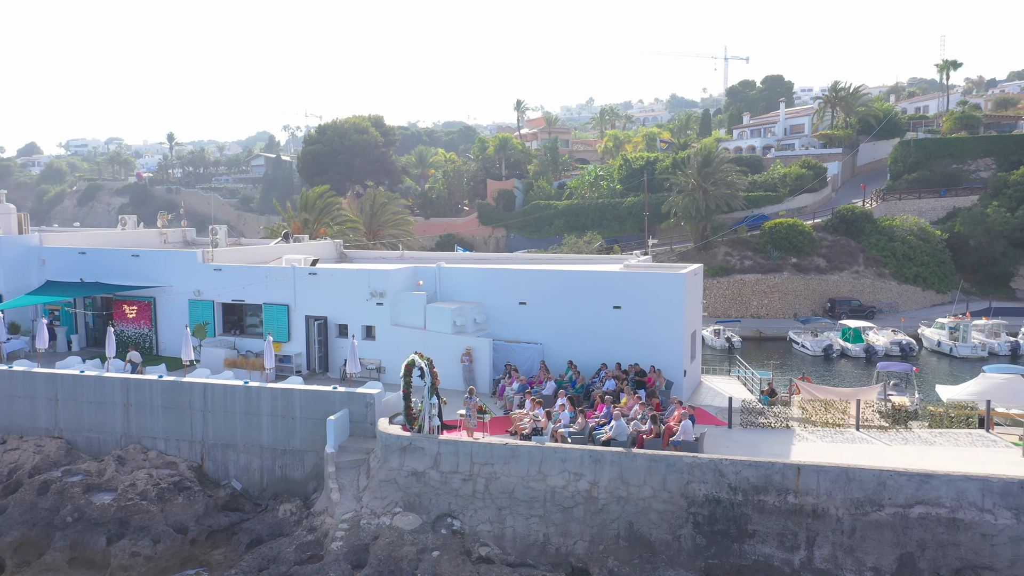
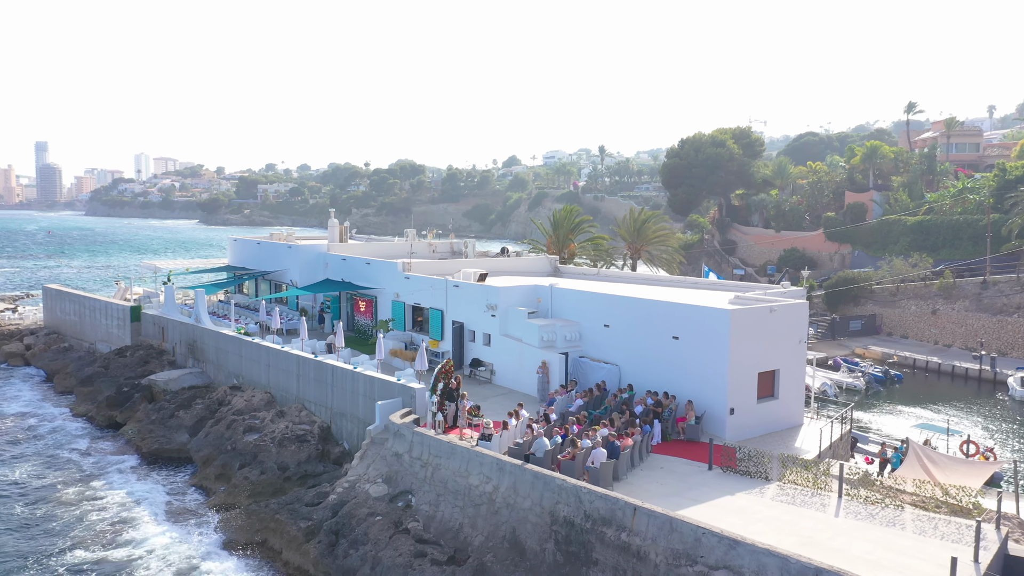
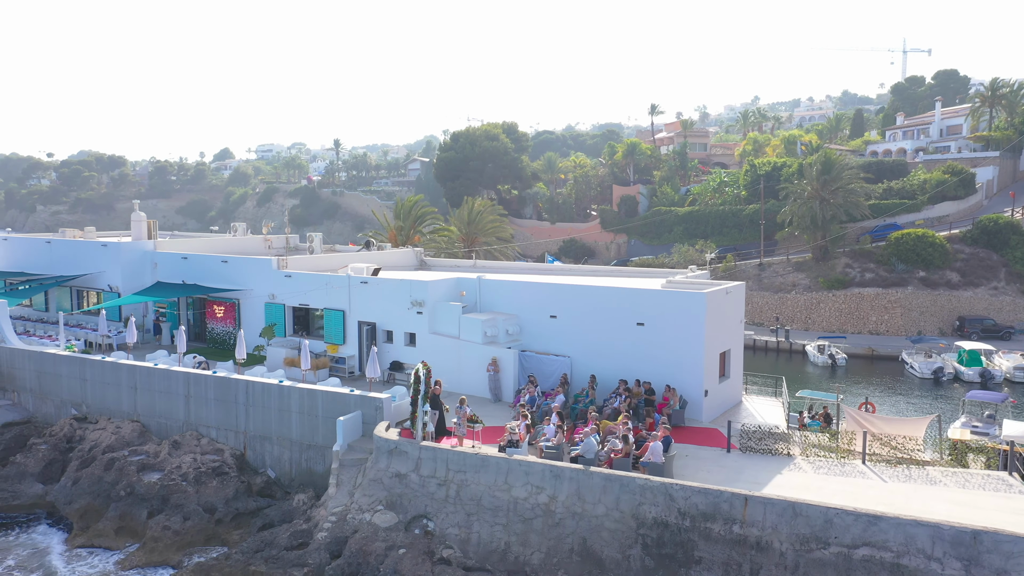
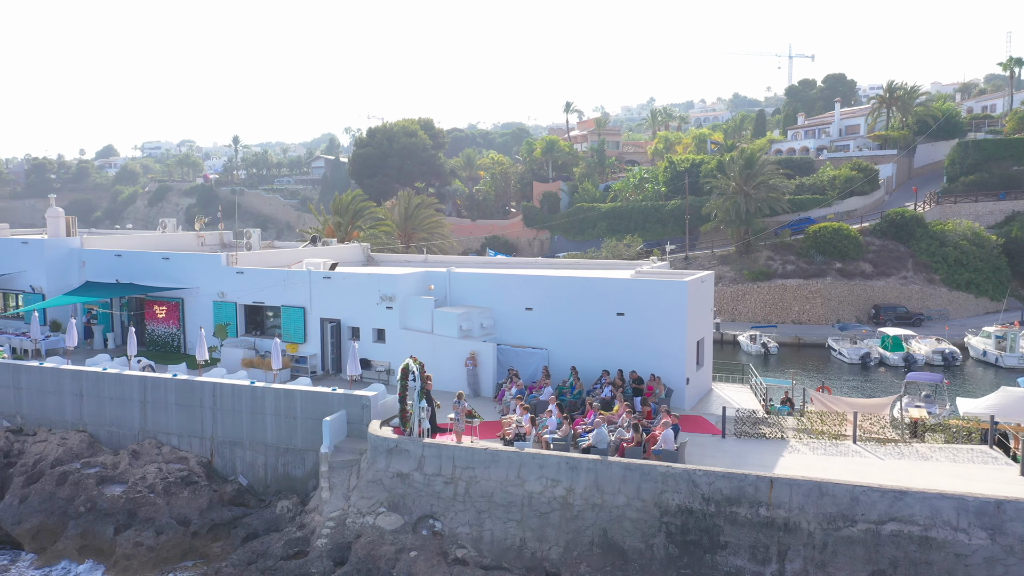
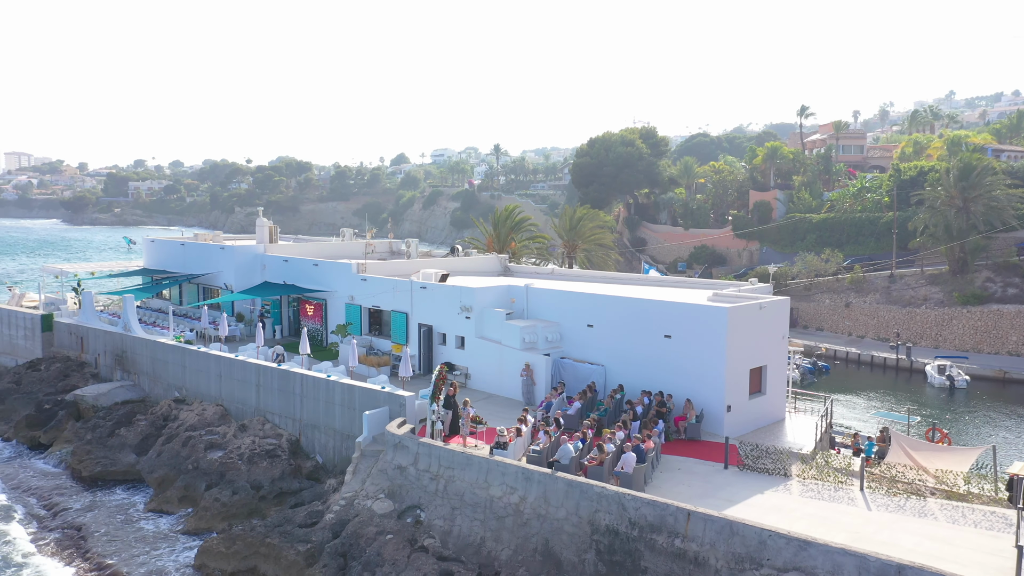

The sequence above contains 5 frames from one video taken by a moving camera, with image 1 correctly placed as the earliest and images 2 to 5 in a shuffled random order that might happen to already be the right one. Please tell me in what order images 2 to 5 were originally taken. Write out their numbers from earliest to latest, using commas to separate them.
4, 3, 5, 2
